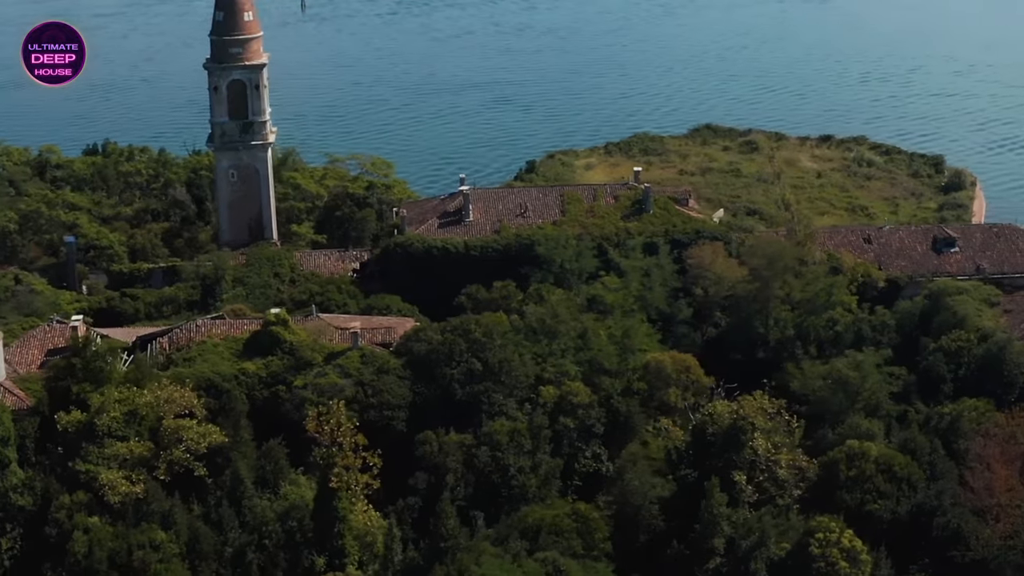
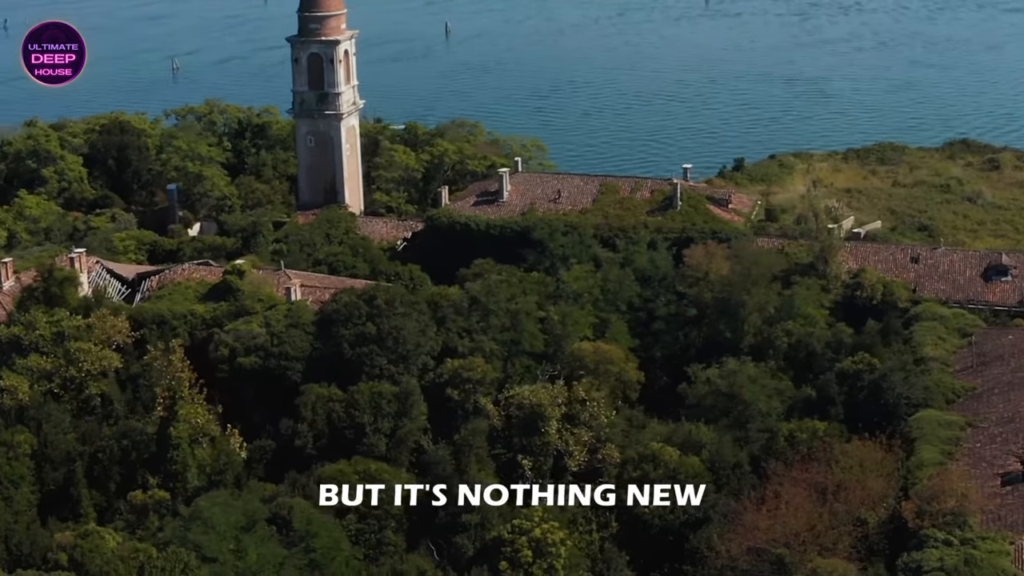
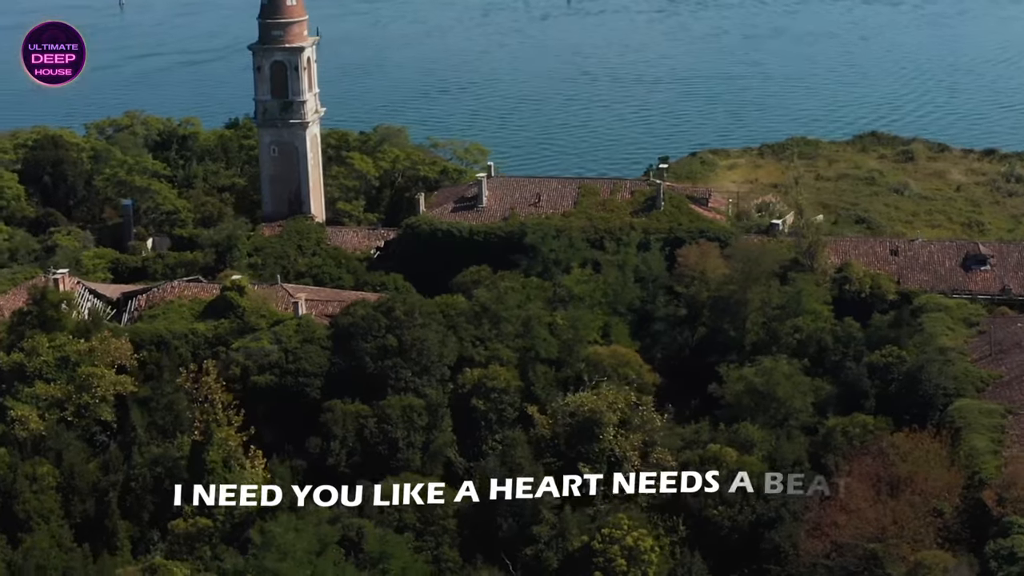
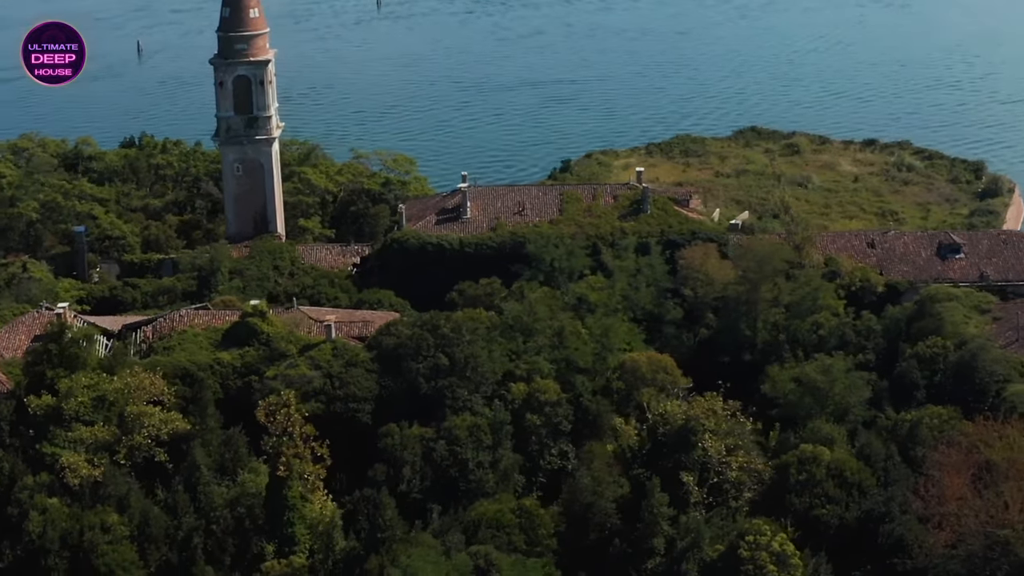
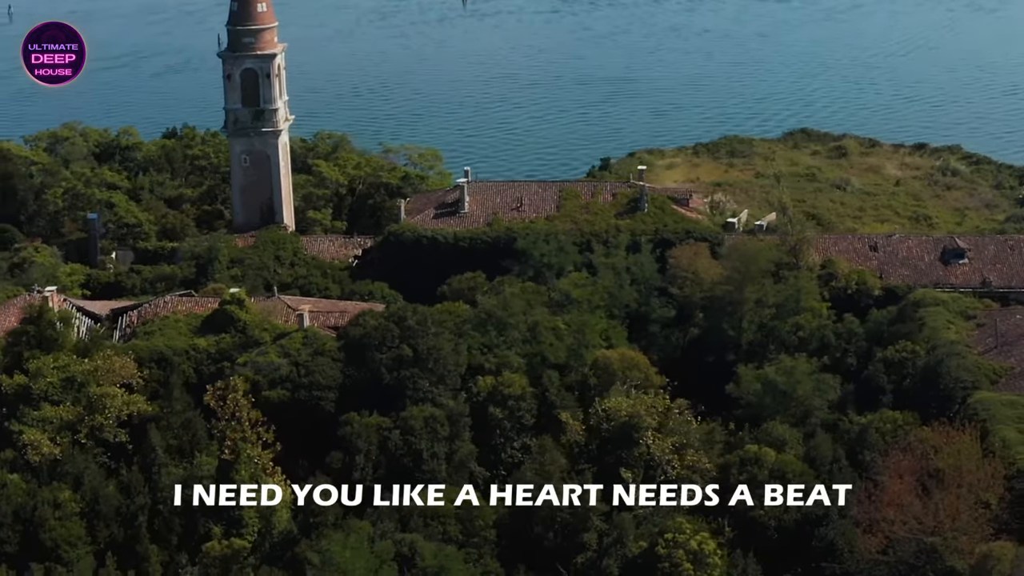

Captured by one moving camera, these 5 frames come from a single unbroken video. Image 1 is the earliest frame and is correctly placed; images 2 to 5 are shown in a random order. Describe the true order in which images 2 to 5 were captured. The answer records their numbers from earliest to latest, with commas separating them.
4, 5, 3, 2
